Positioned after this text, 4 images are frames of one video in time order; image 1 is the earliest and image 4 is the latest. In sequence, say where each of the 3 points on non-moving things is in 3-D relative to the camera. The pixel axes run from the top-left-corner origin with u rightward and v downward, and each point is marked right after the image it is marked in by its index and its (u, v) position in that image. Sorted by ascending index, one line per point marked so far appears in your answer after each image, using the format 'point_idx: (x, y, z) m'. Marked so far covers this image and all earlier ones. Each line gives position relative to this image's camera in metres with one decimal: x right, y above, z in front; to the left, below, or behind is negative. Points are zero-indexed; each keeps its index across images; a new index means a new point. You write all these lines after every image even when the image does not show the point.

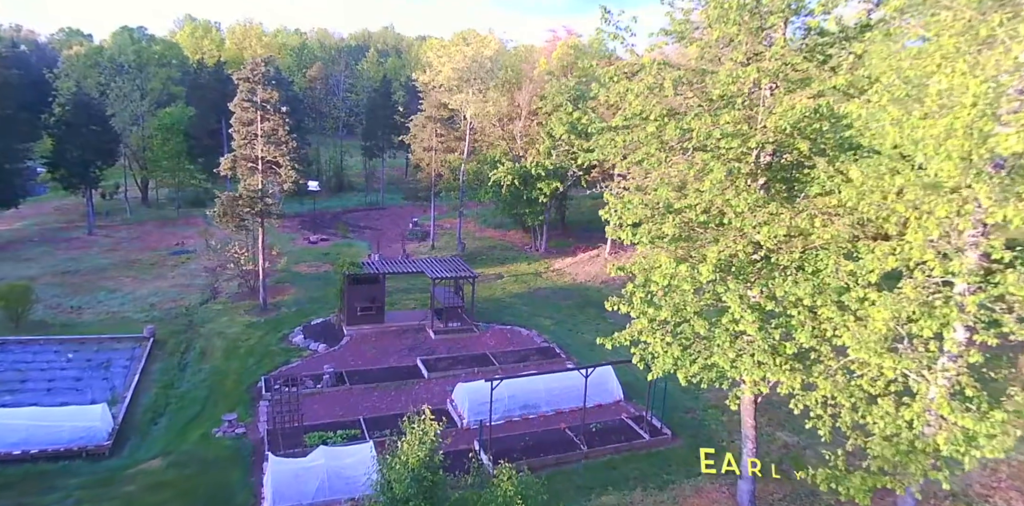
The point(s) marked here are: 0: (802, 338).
0: (+4.1, -1.2, +9.4) m
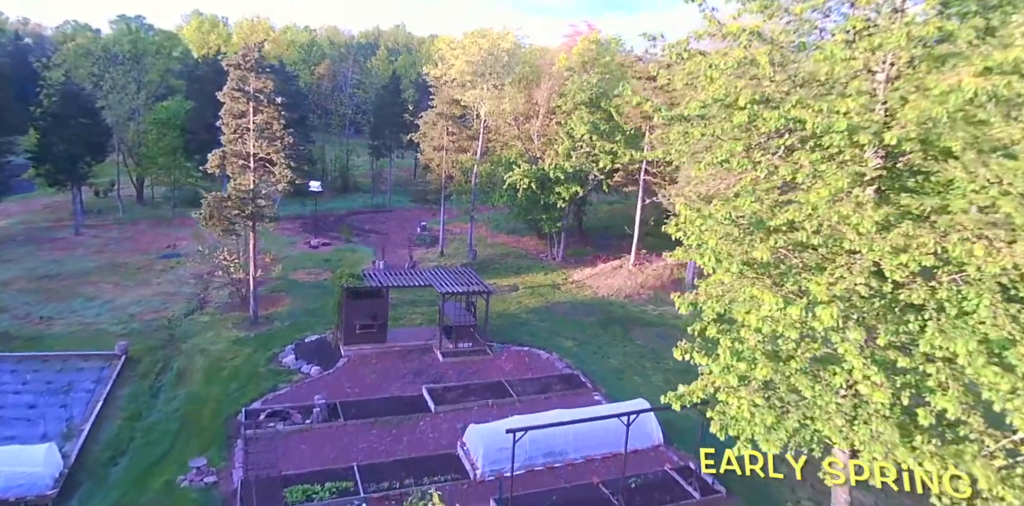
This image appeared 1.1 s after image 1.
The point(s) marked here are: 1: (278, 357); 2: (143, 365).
0: (+4.5, -1.6, +6.8) m
1: (-6.9, -3.1, +19.7) m
2: (-10.9, -3.3, +19.7) m
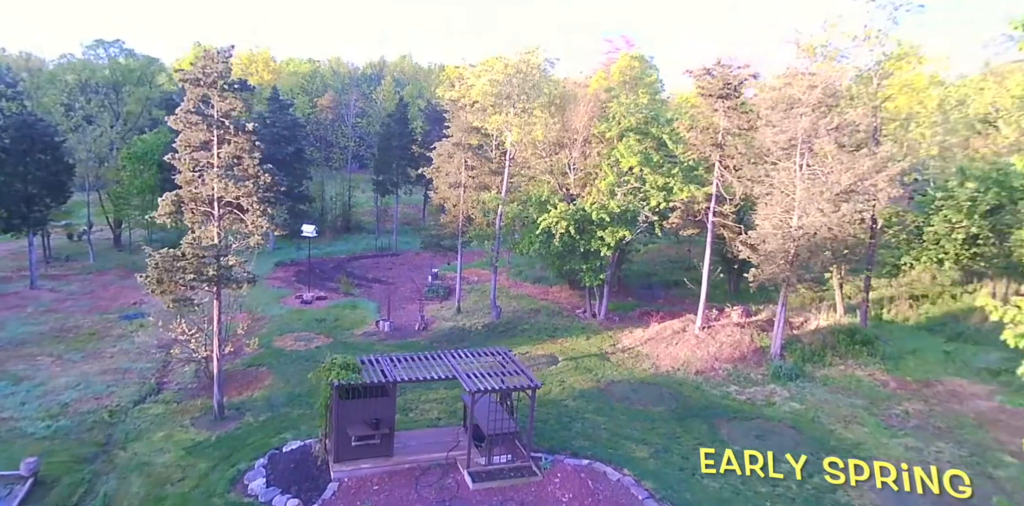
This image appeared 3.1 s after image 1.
0: (+5.6, -2.6, +1.3) m
1: (-5.7, -4.8, +14.2) m
2: (-9.7, -5.1, +14.2) m
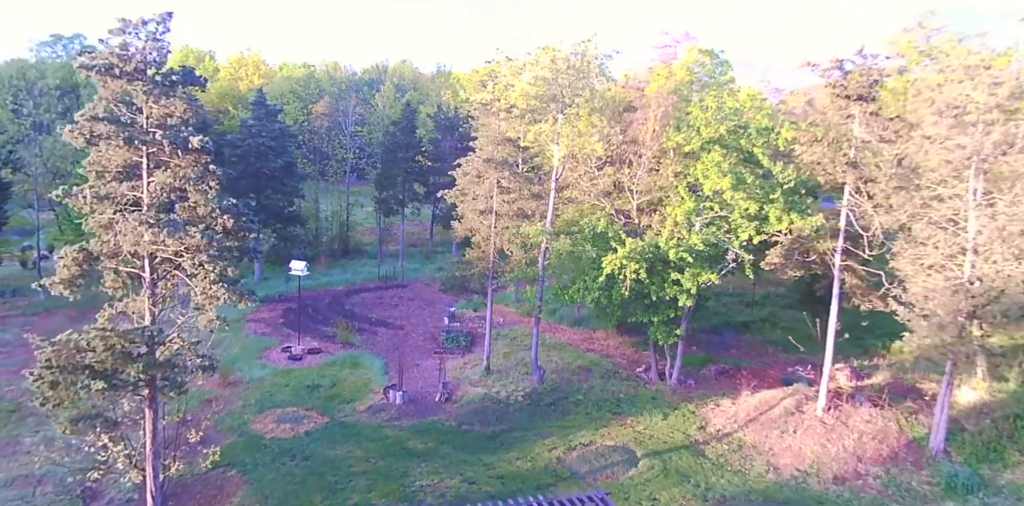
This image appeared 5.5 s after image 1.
0: (+7.2, -3.8, -4.4) m
1: (-4.2, -6.1, +8.4) m
2: (-8.2, -6.4, +8.3) m
